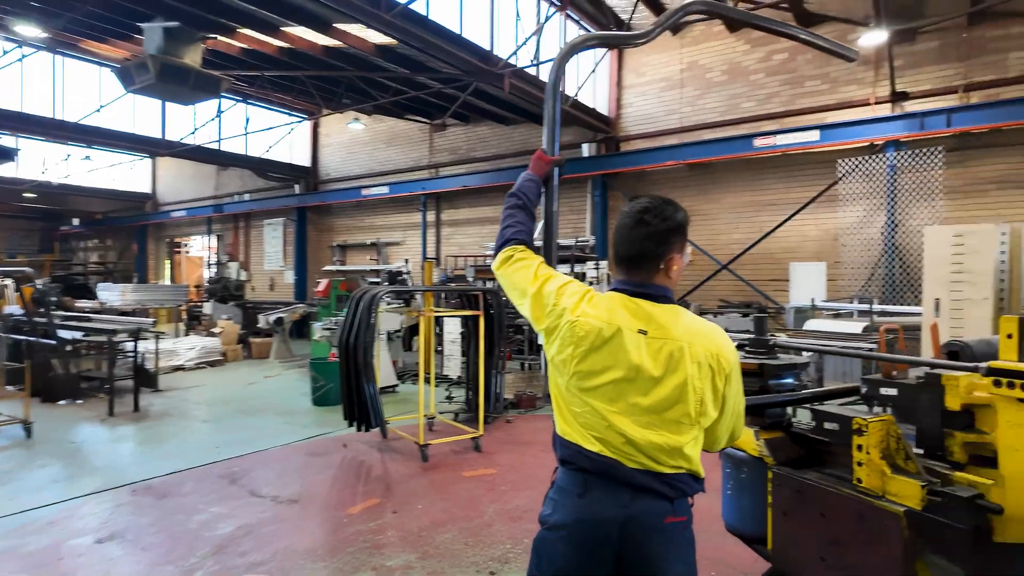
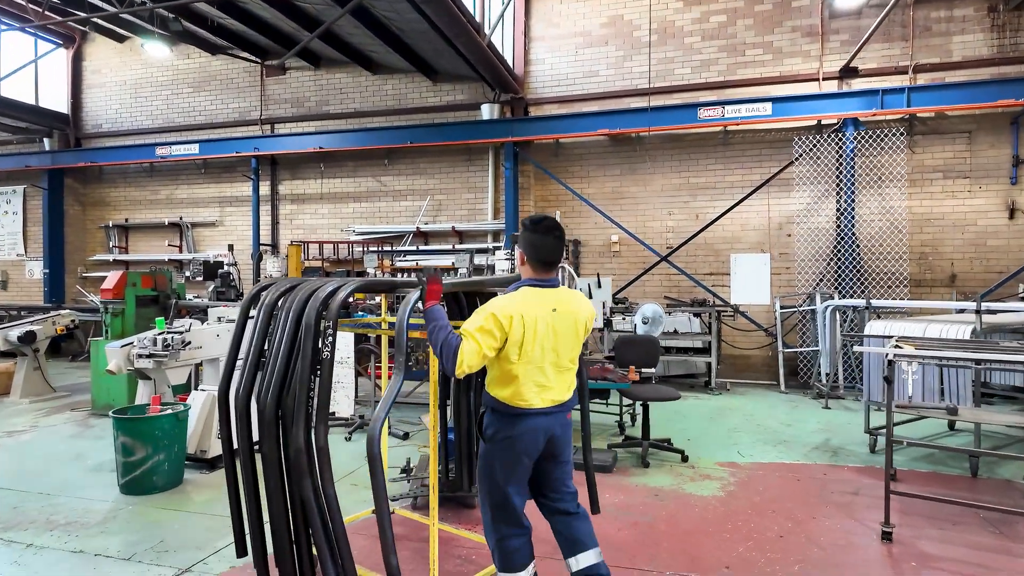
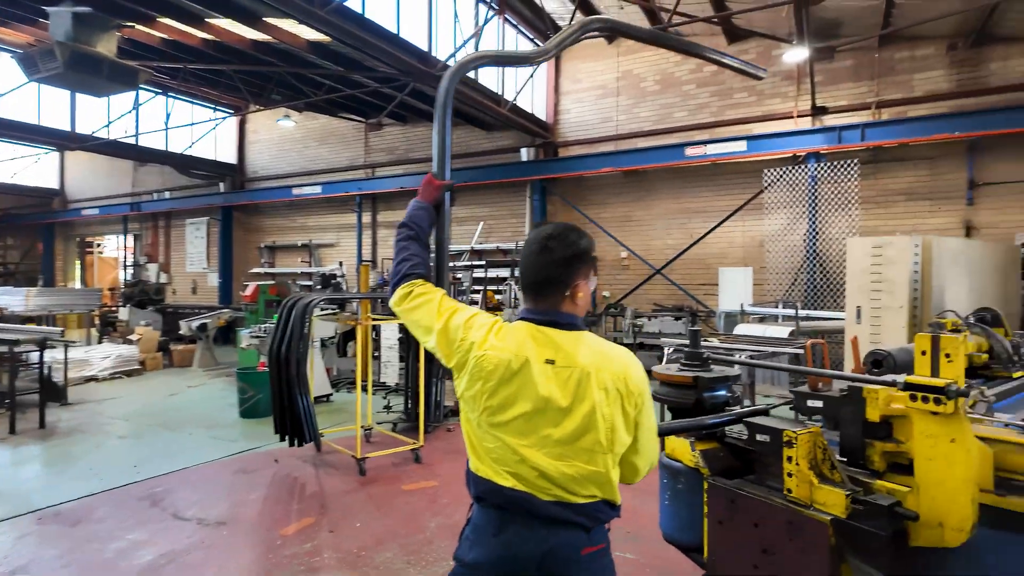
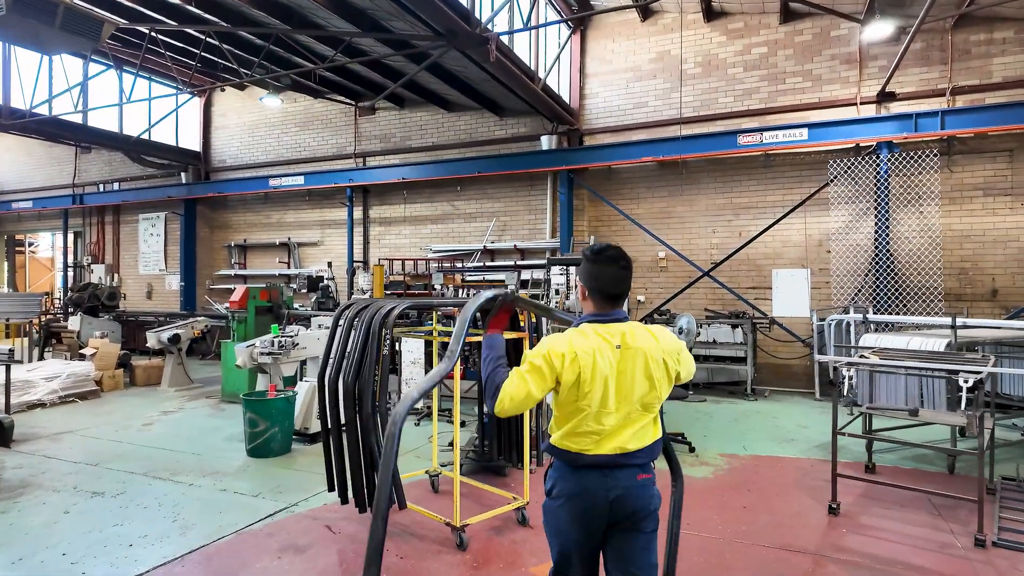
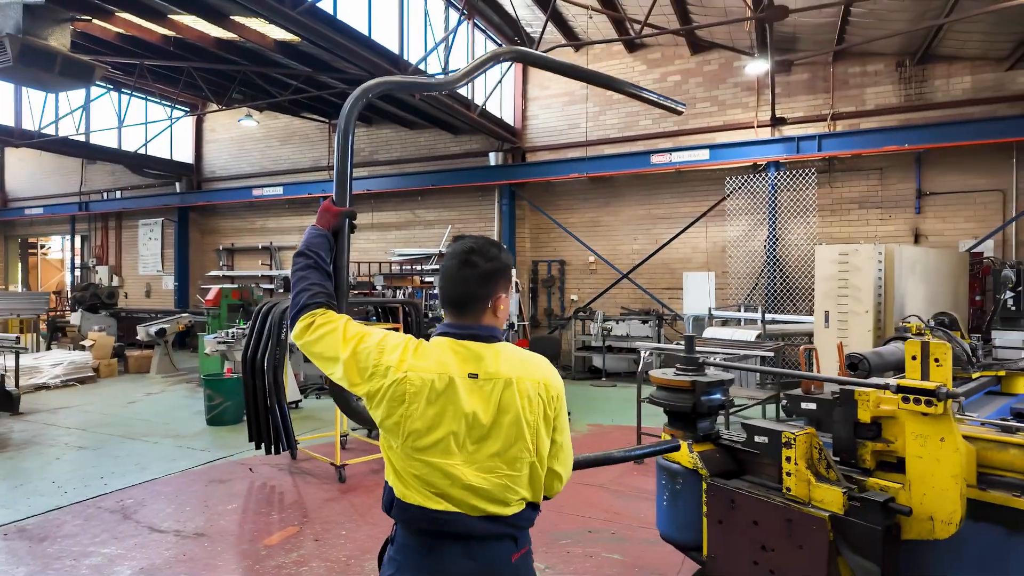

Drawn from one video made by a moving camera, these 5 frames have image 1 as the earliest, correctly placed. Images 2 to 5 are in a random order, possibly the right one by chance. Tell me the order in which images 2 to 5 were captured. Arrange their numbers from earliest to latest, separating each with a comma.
3, 5, 4, 2
